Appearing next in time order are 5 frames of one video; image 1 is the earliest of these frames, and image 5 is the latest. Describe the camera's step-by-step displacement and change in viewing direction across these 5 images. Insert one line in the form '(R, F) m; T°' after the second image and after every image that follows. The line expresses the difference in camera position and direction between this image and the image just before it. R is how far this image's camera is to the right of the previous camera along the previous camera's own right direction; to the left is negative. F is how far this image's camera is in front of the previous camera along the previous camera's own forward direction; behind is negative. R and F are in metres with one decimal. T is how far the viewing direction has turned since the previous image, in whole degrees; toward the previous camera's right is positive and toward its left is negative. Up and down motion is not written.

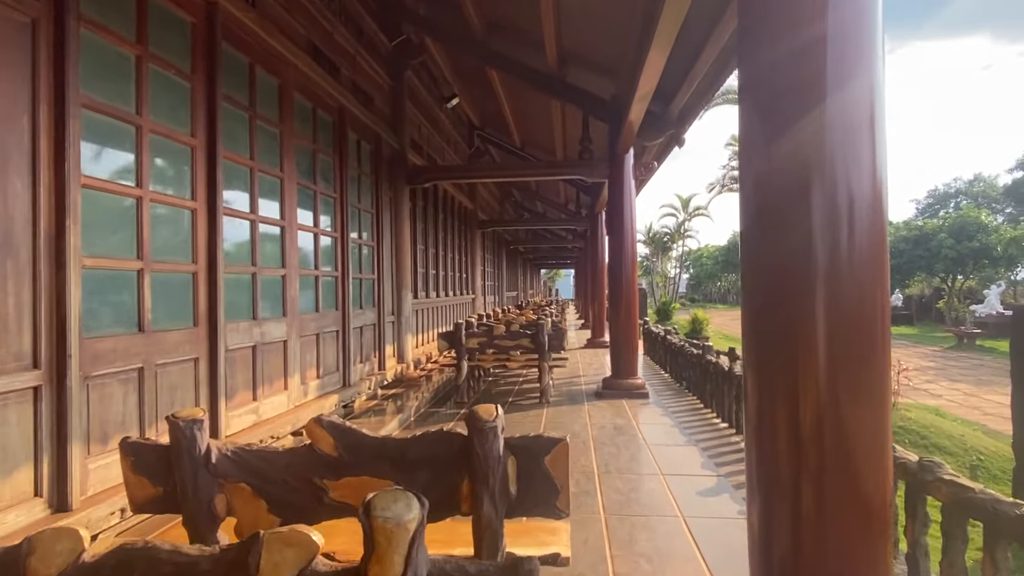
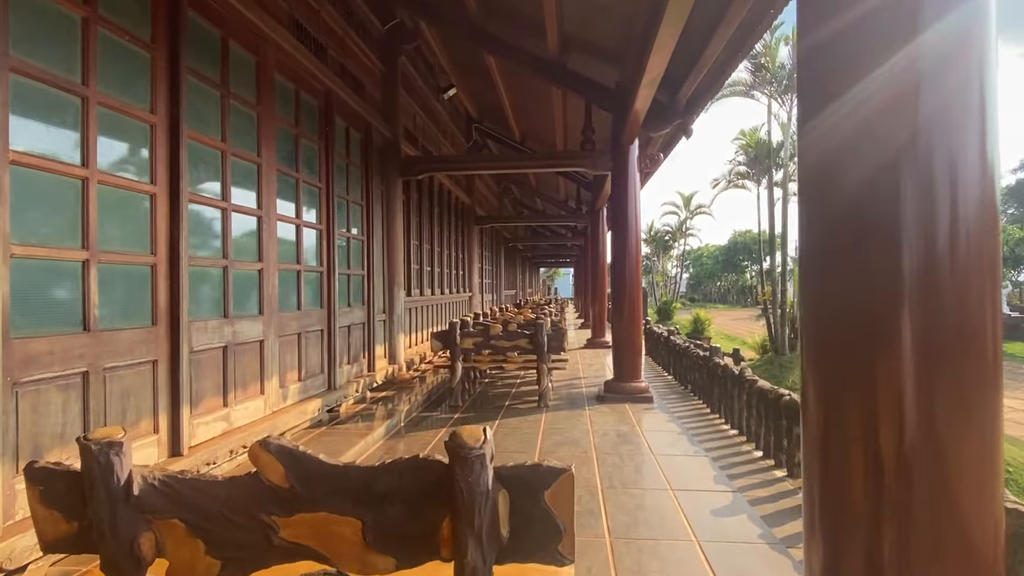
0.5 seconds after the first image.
(0.0, +0.3) m; 0°
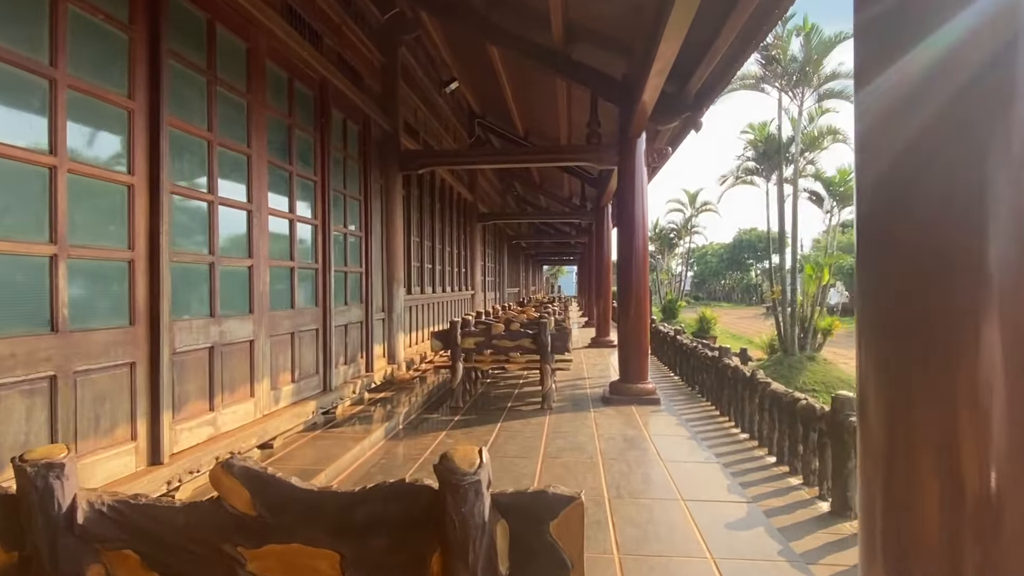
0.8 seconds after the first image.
(0.0, +0.2) m; 0°
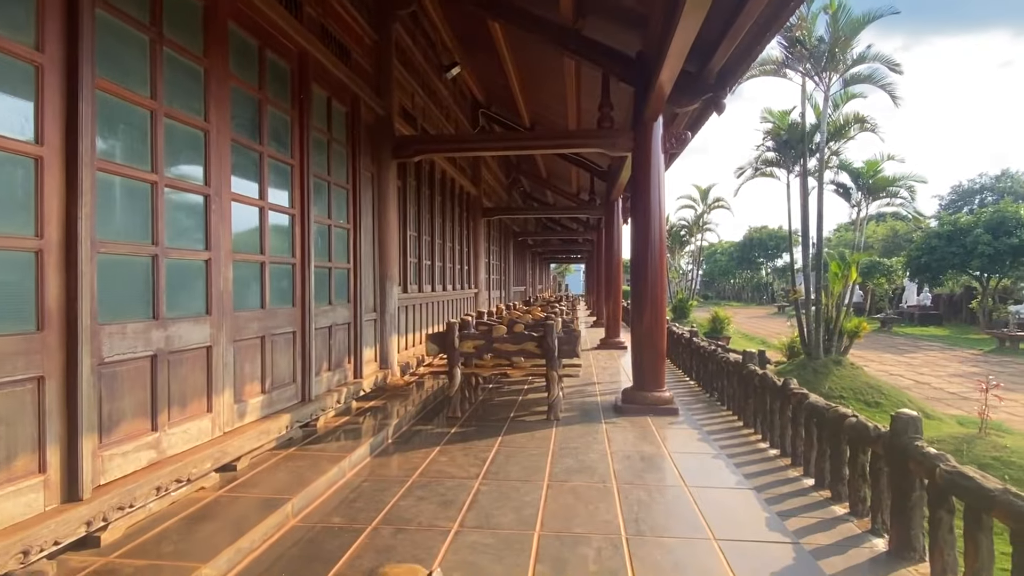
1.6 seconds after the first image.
(0.0, +0.5) m; -1°
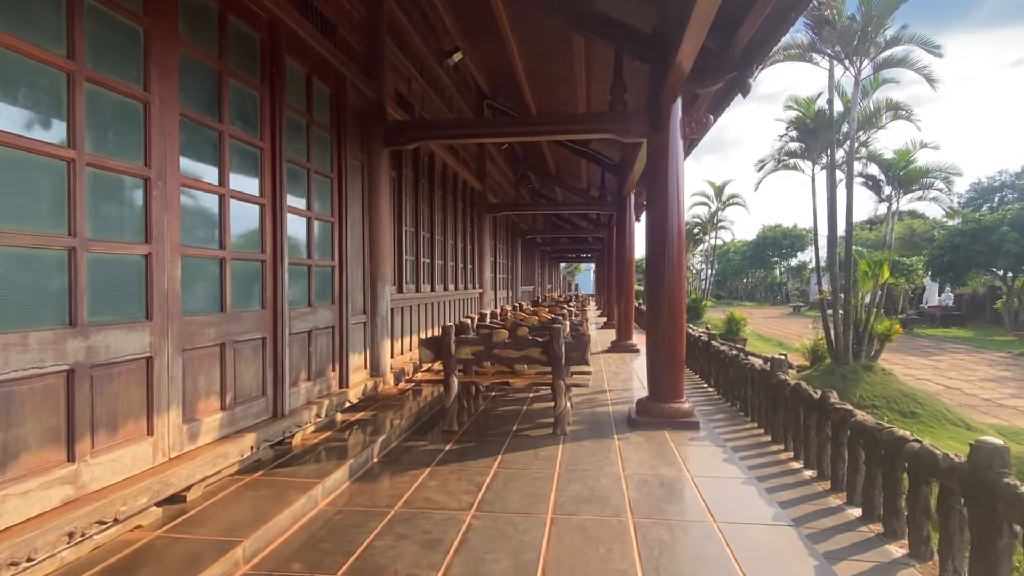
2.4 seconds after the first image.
(0.0, +0.4) m; -1°
